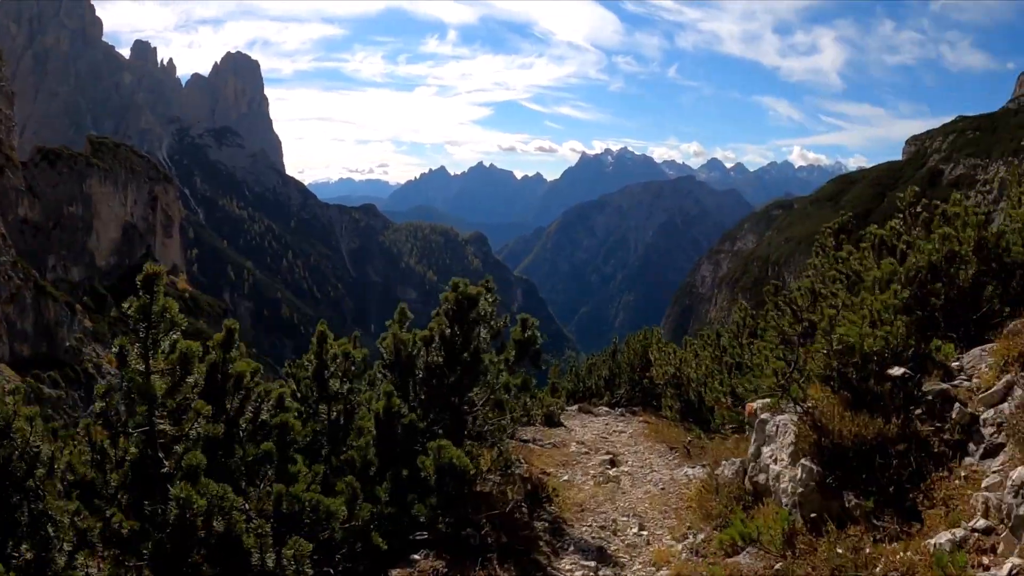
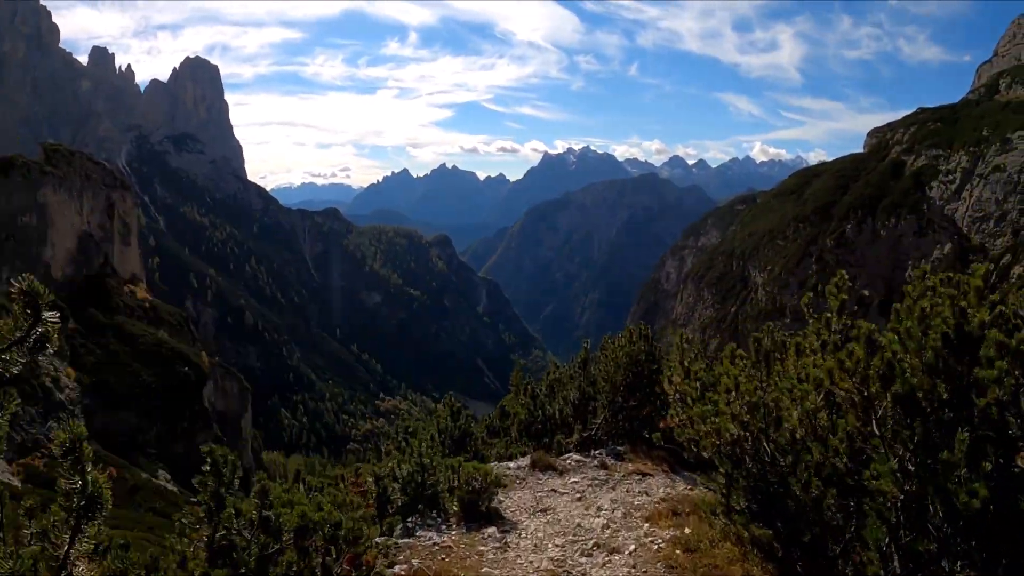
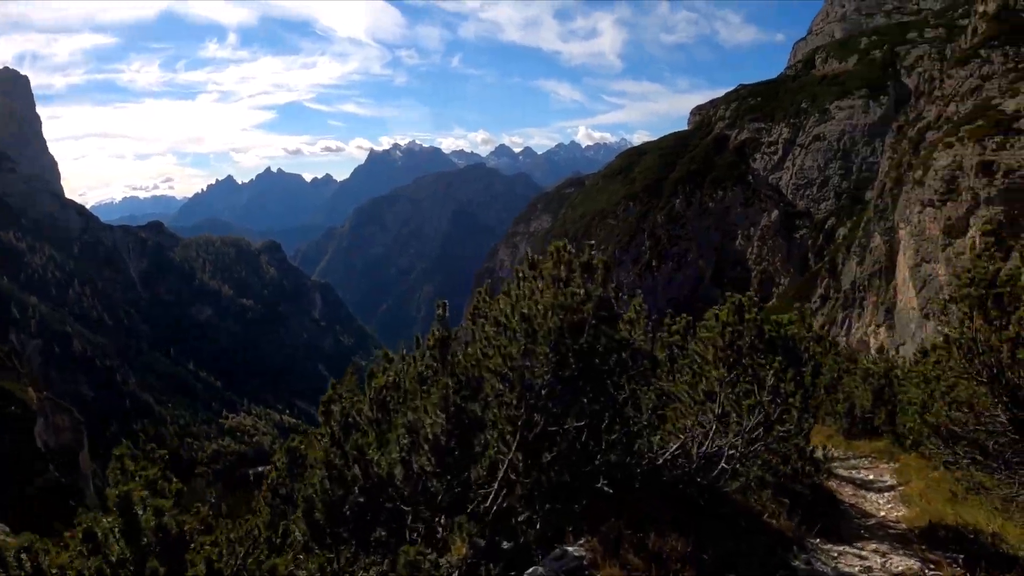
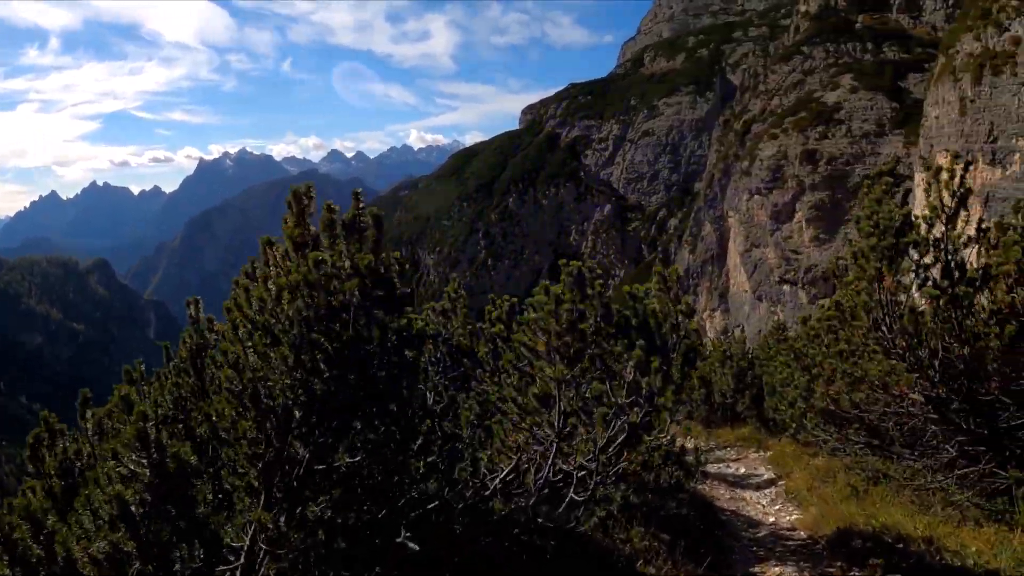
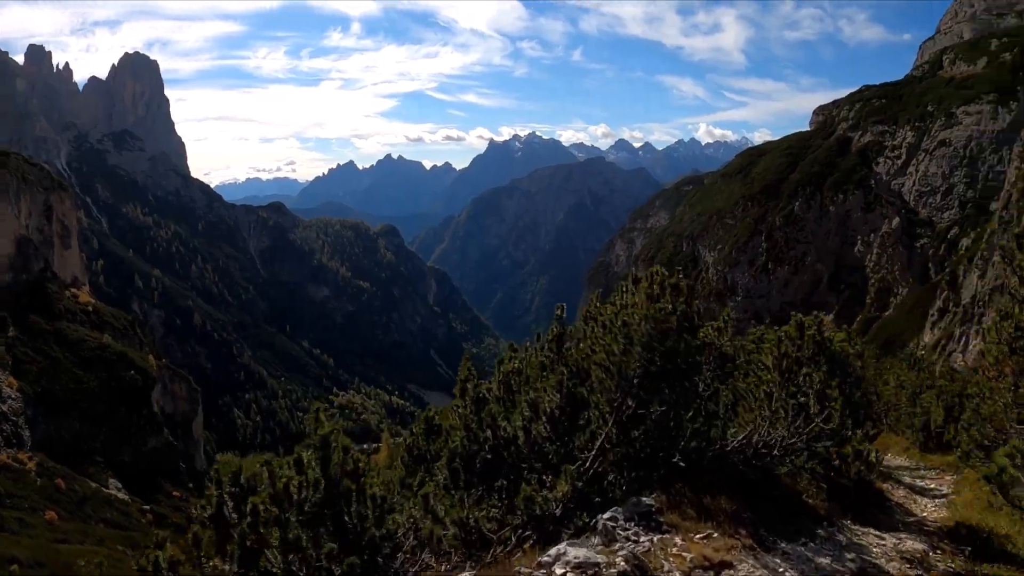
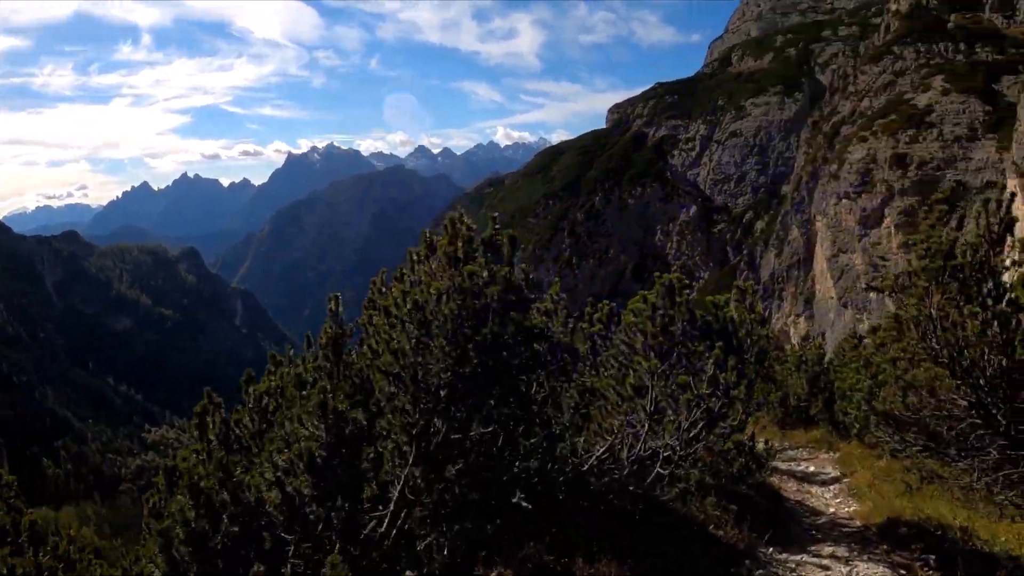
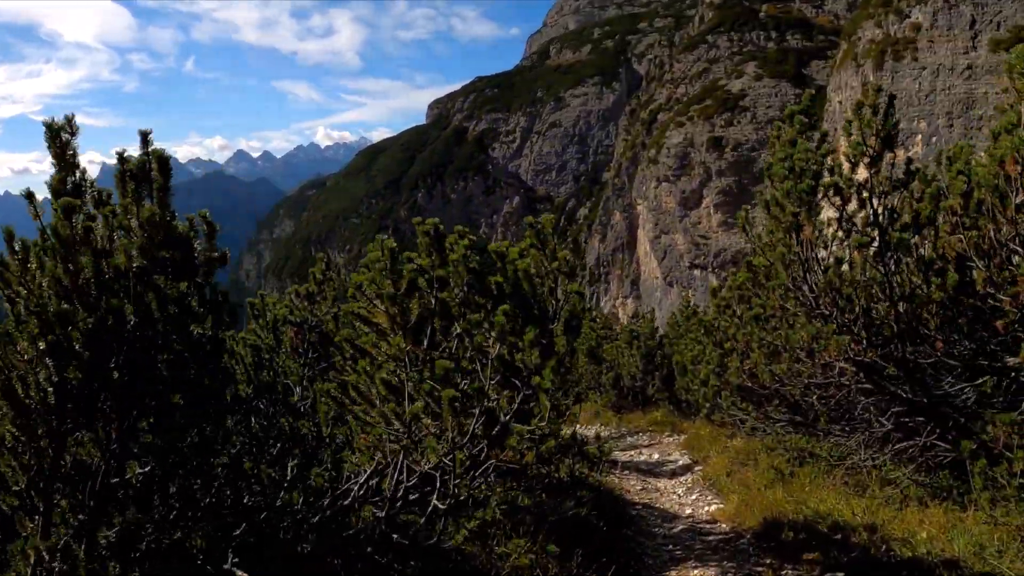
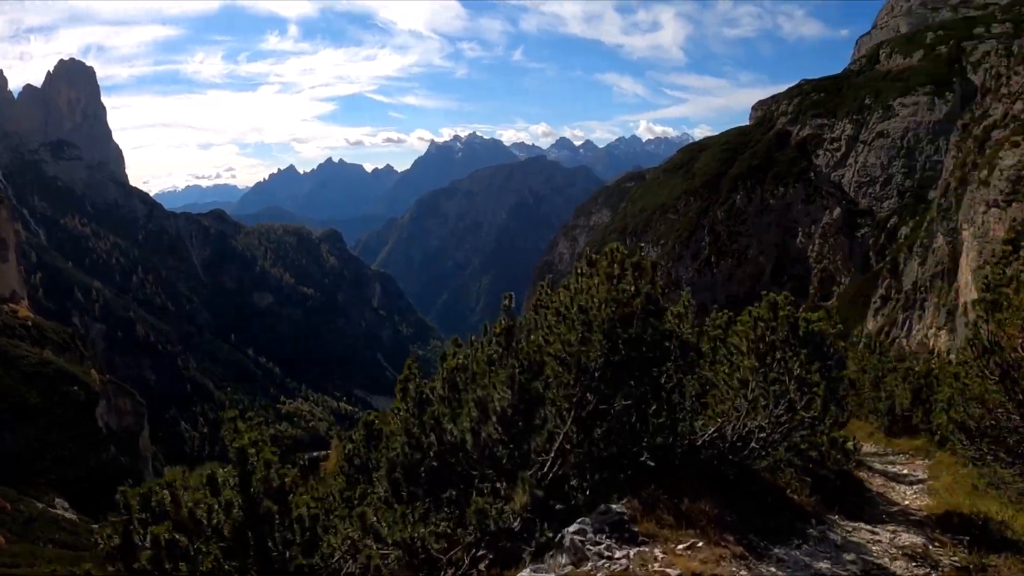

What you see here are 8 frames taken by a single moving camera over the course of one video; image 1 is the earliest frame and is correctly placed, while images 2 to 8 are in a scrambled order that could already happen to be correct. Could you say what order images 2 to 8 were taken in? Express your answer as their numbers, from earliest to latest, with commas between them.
2, 5, 8, 3, 6, 4, 7
